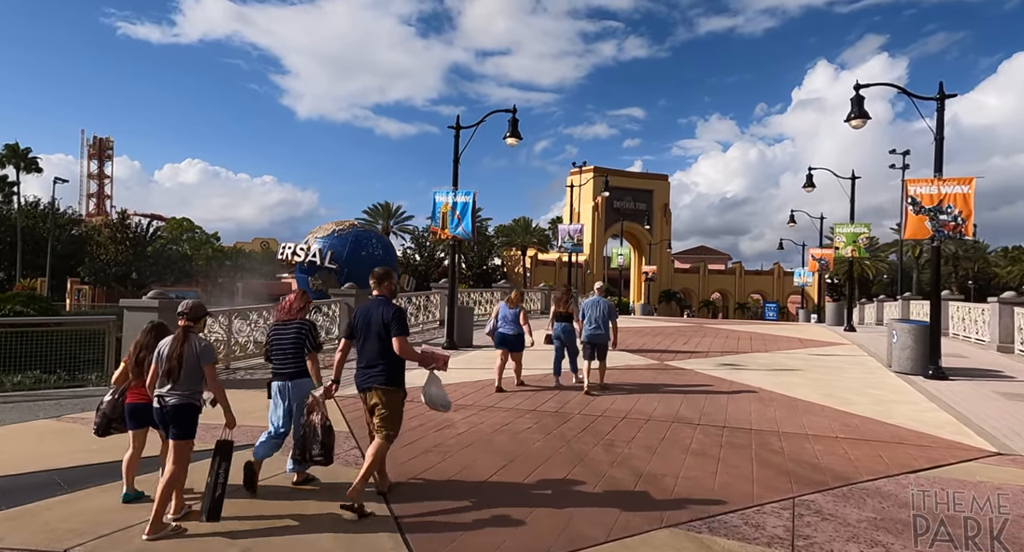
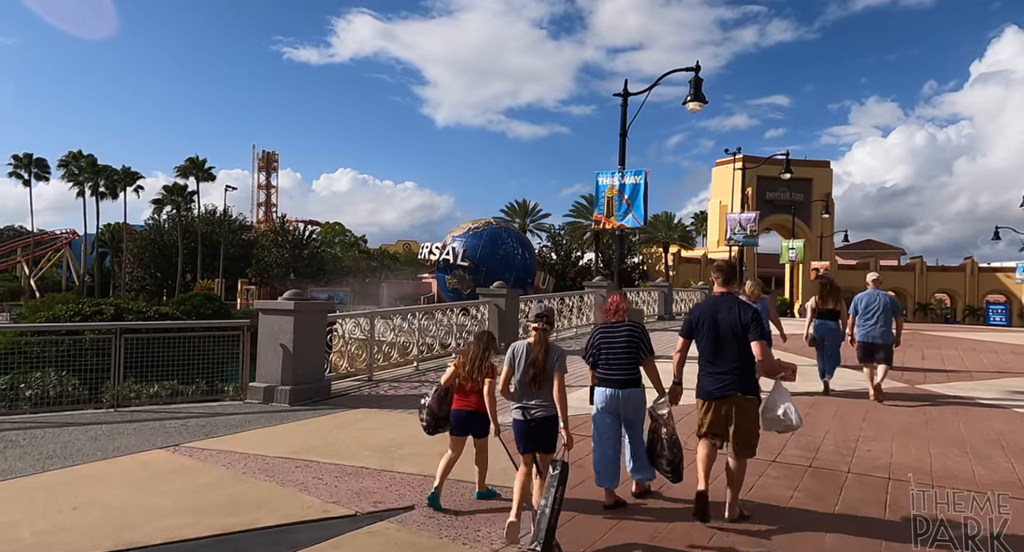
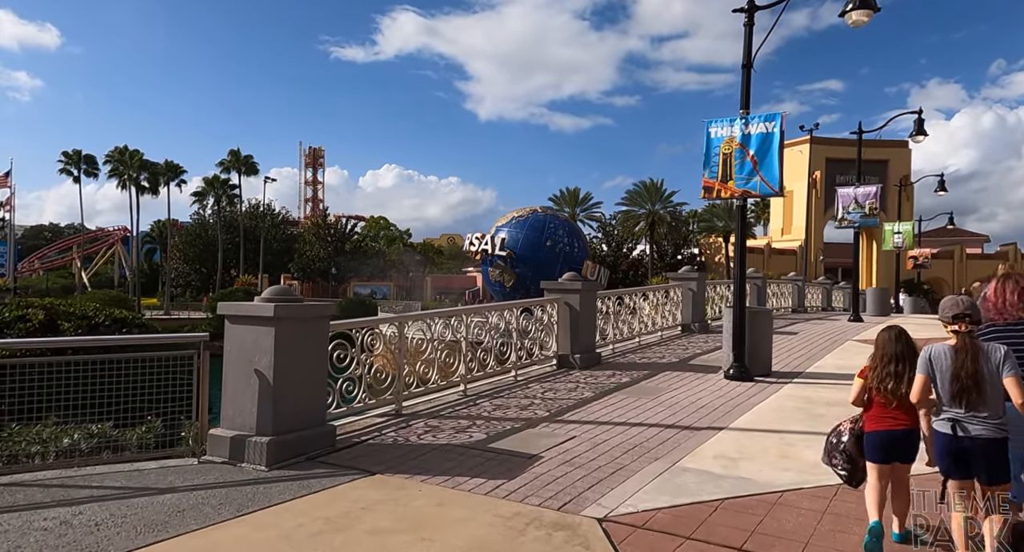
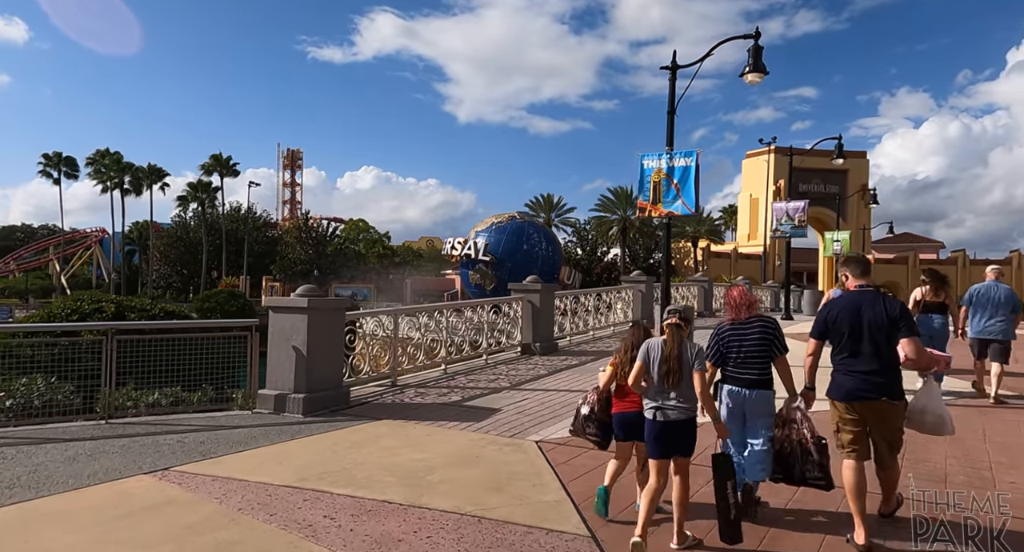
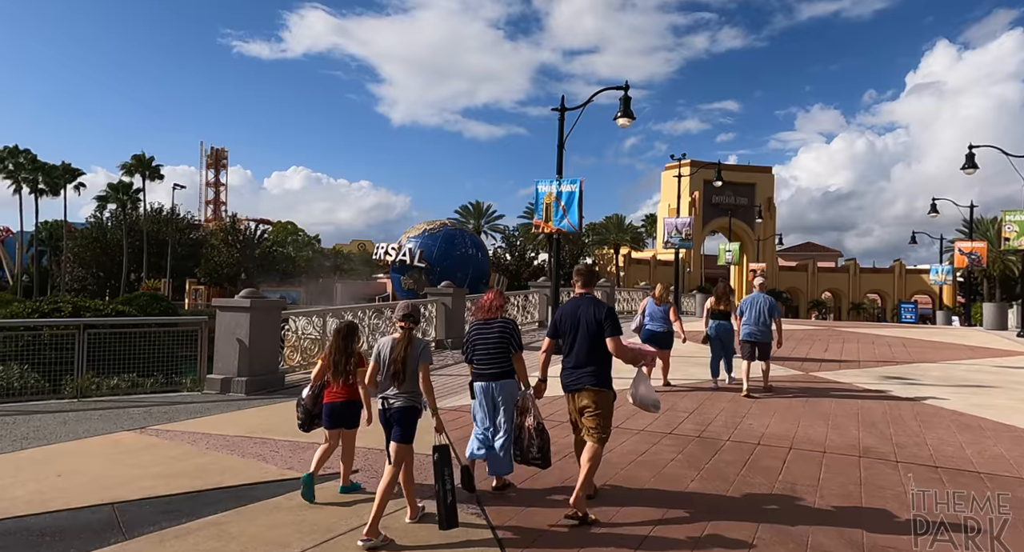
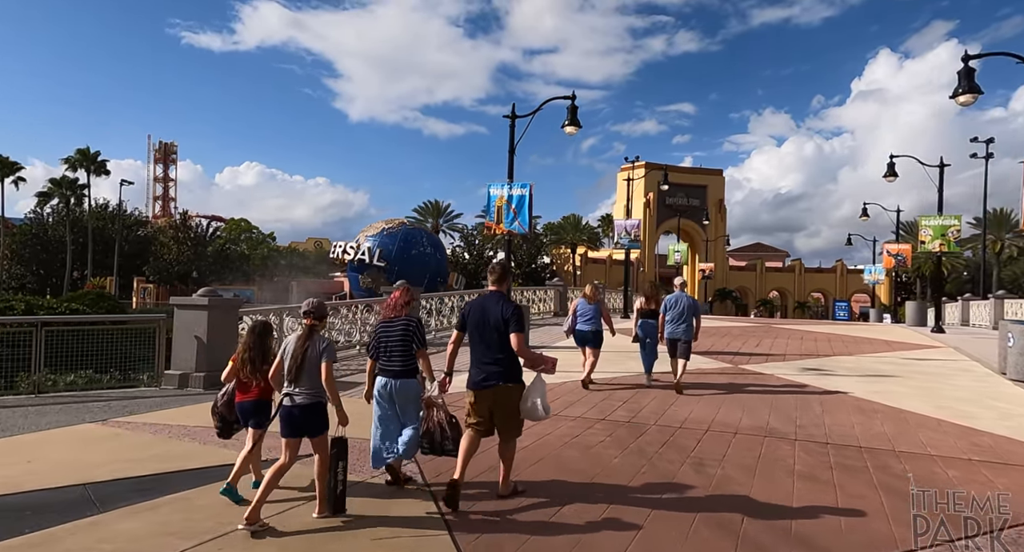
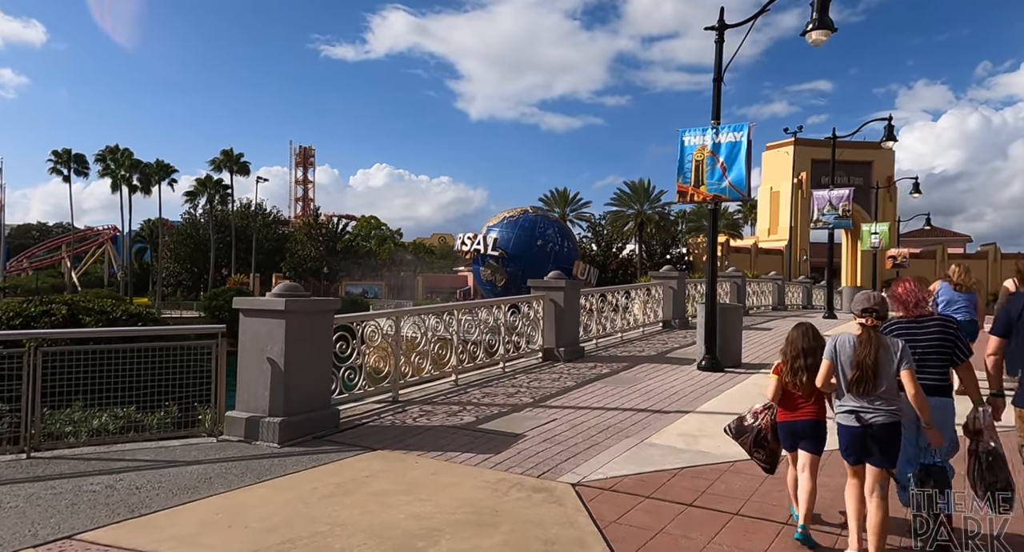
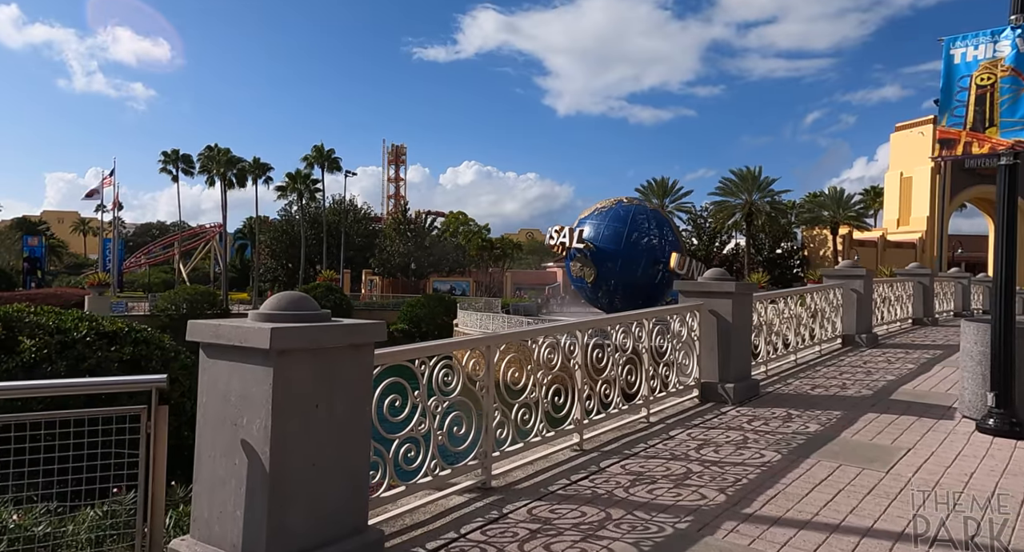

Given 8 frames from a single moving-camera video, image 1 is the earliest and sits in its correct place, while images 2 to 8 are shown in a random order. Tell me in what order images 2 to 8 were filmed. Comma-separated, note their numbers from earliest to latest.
6, 5, 2, 4, 7, 3, 8
